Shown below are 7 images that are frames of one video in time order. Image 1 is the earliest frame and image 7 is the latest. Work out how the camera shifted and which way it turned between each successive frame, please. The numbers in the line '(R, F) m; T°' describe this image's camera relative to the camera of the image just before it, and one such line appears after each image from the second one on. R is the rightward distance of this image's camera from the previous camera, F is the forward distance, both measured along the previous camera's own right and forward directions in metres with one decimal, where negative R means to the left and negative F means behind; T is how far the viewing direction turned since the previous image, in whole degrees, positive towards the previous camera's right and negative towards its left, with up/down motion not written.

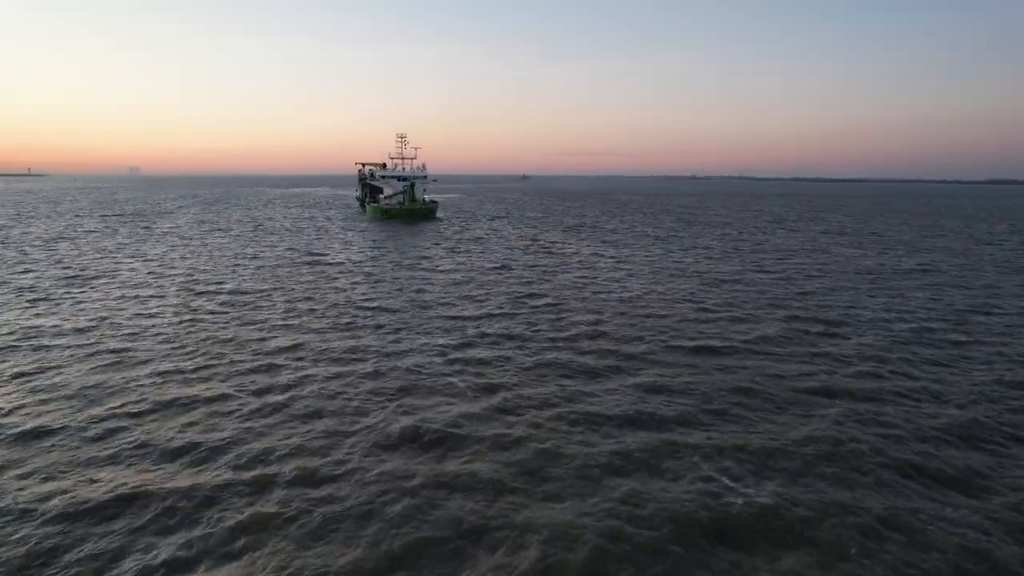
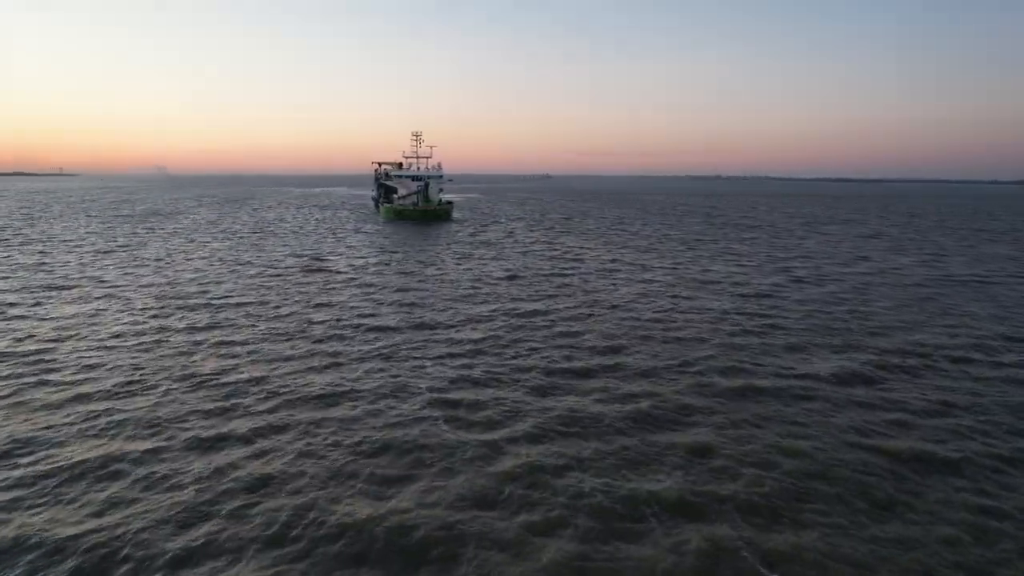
(+0.3, +2.5) m; -2°
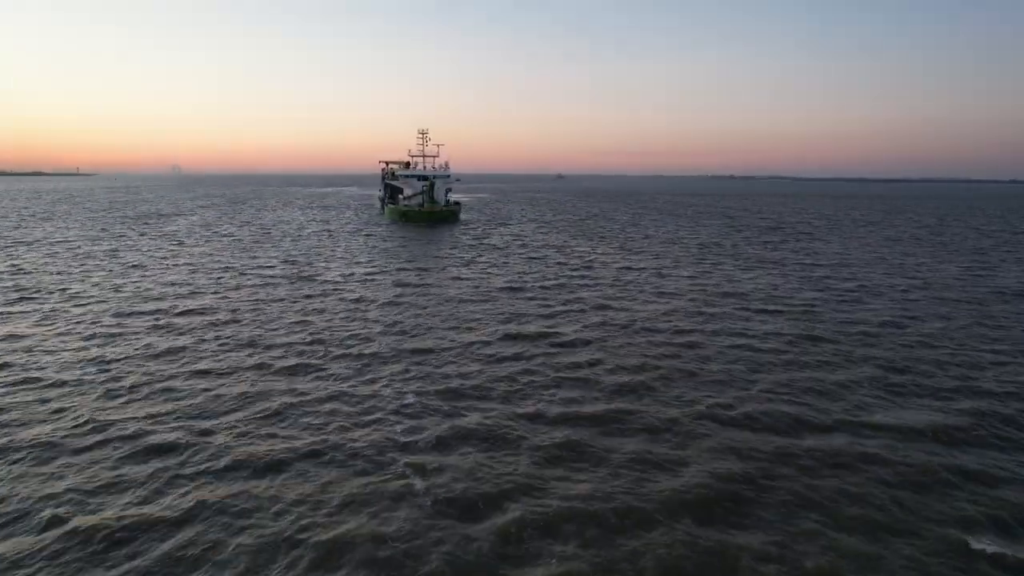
(+0.2, +2.6) m; -1°
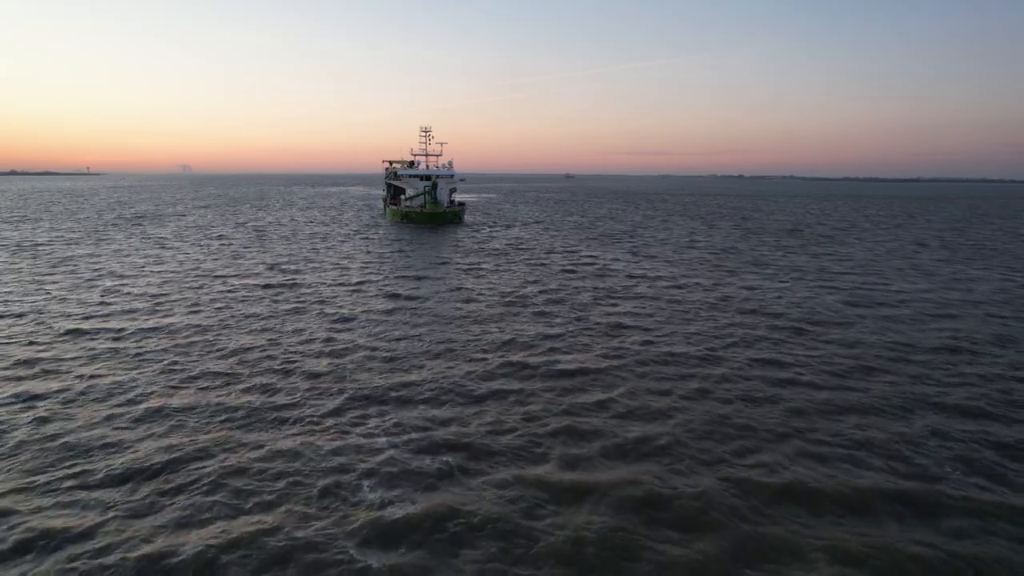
(+0.1, +2.5) m; -1°
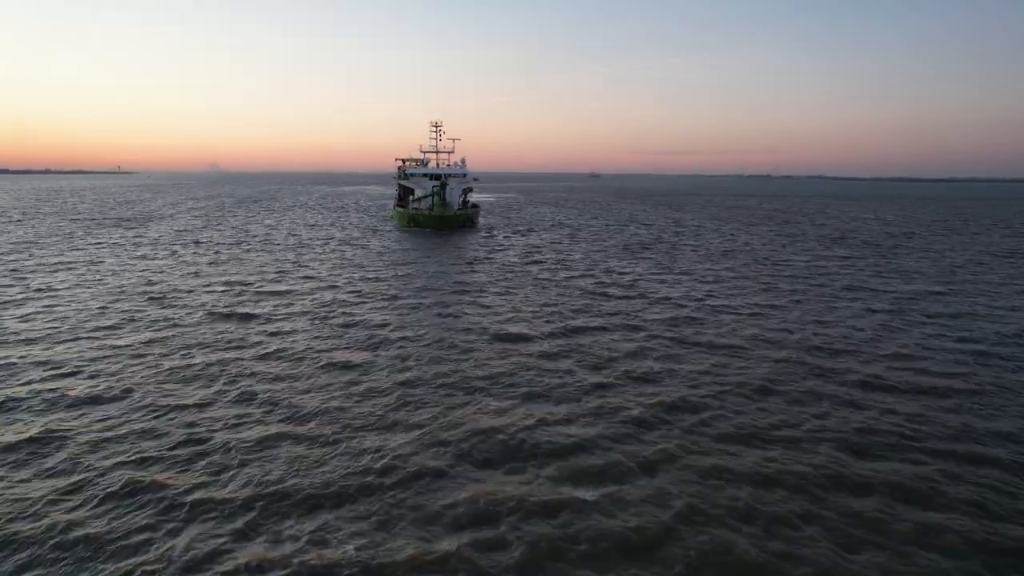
(+0.4, +6.0) m; -2°
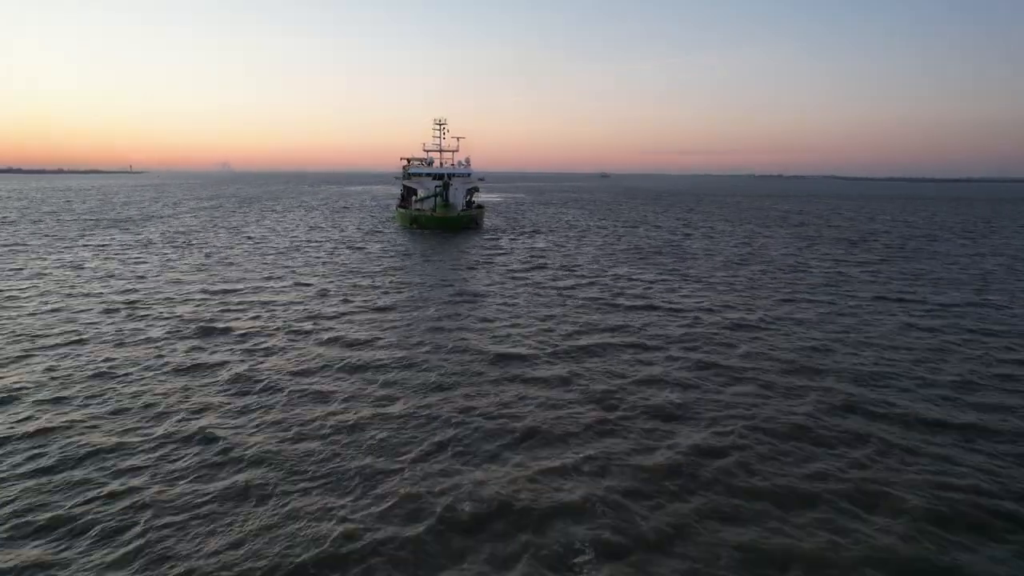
(+0.2, +2.0) m; -1°
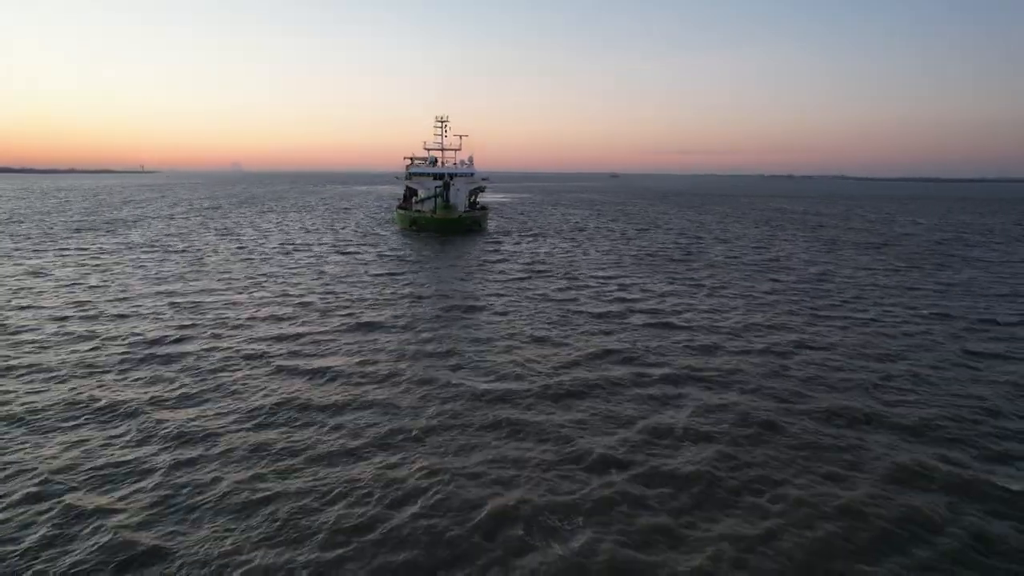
(+0.3, +2.7) m; -1°
